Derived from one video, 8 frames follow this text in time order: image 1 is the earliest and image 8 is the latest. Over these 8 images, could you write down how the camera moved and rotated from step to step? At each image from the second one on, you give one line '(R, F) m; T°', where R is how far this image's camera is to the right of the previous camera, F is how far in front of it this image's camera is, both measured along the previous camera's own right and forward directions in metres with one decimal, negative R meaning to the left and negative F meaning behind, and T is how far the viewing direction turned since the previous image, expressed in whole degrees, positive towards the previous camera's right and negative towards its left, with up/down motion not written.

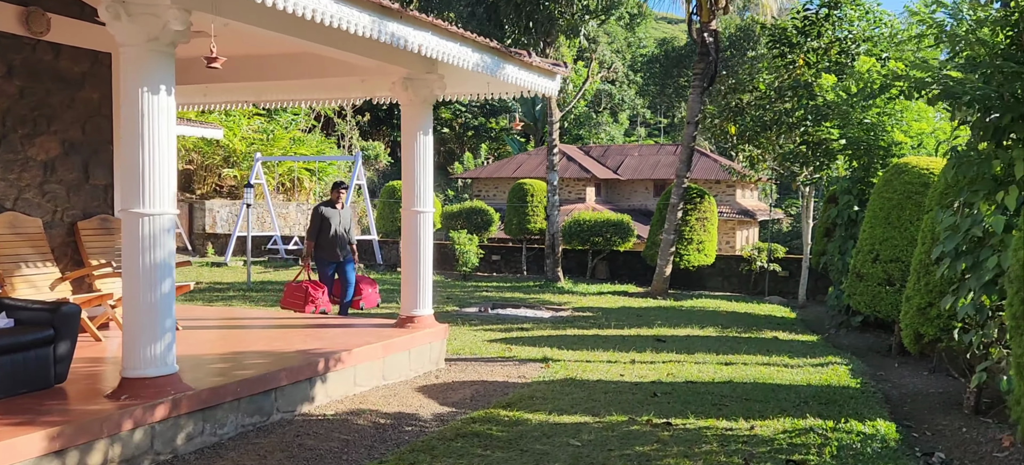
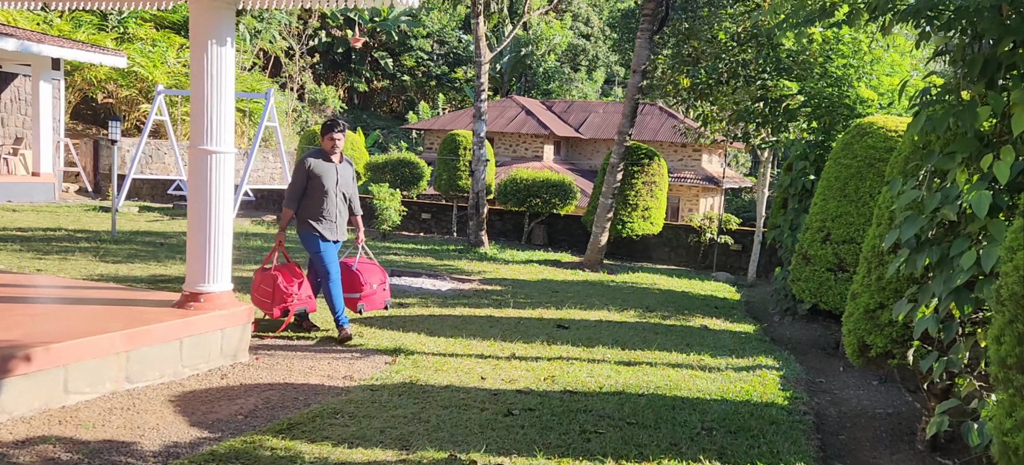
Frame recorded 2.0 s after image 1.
(+0.8, +1.7) m; +1°
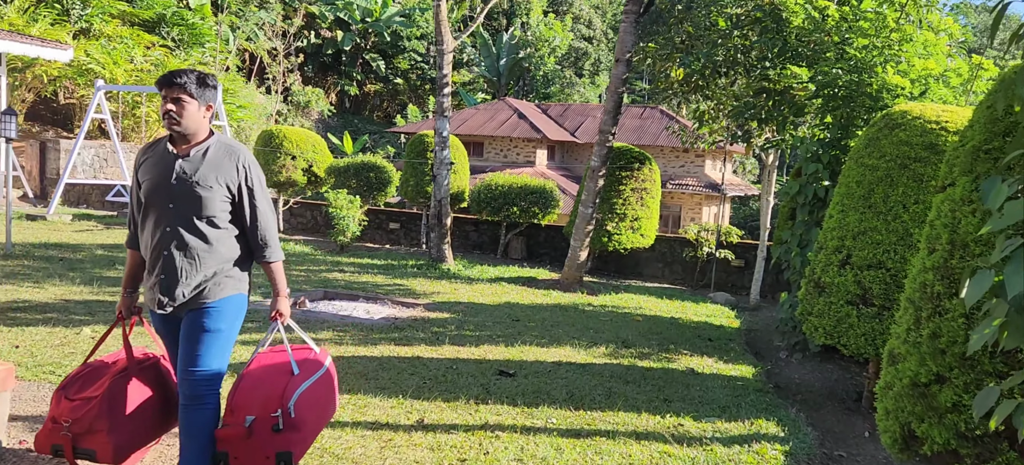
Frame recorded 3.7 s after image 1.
(+0.5, +1.7) m; -1°
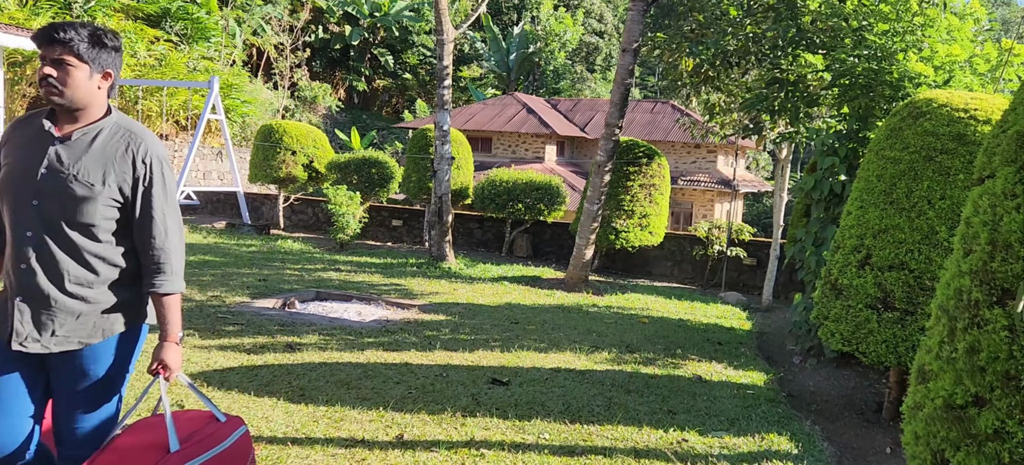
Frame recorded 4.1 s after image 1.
(+0.1, +0.4) m; -1°
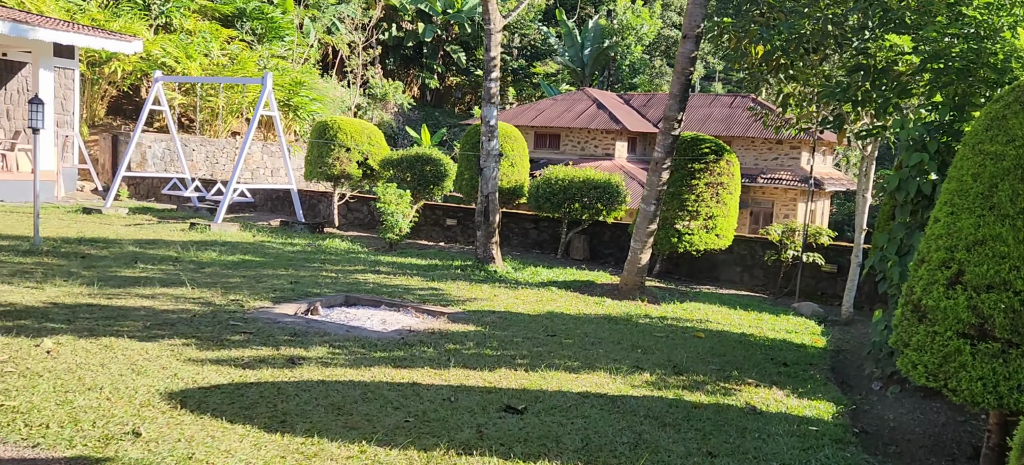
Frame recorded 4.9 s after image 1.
(+0.3, +0.7) m; -5°
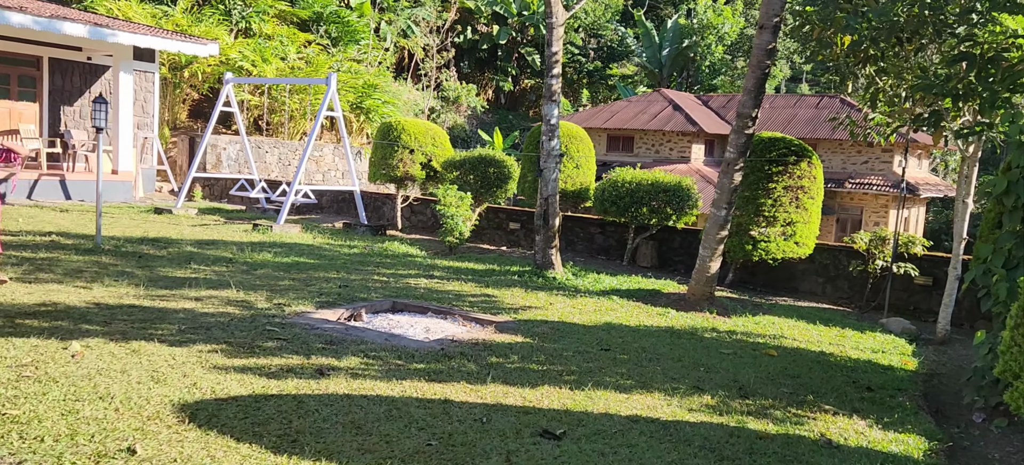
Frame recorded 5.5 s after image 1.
(+0.2, +0.5) m; -5°
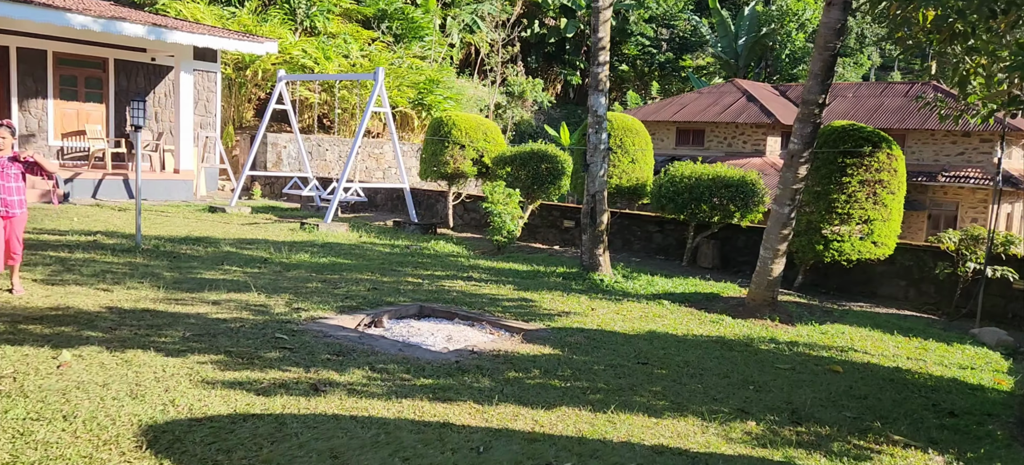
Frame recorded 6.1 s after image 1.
(+0.3, +0.6) m; -5°
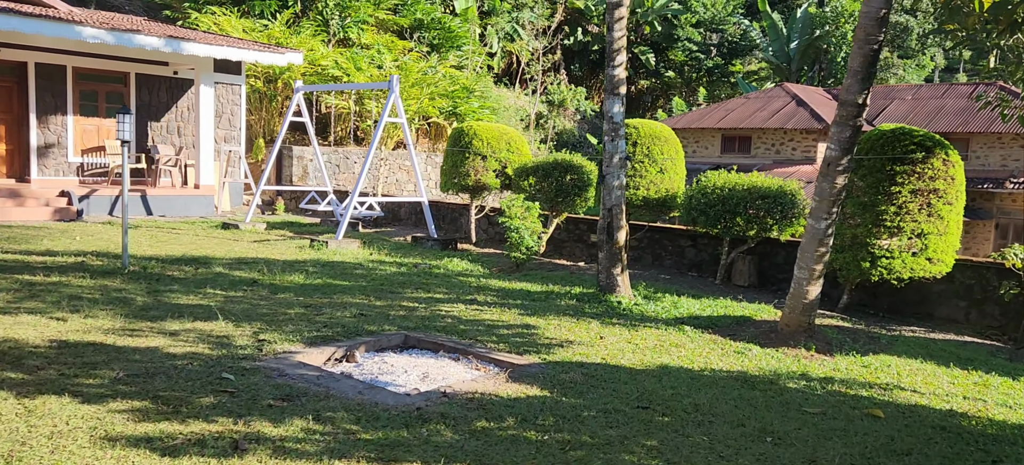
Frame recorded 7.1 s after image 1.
(+0.4, +0.8) m; -3°
